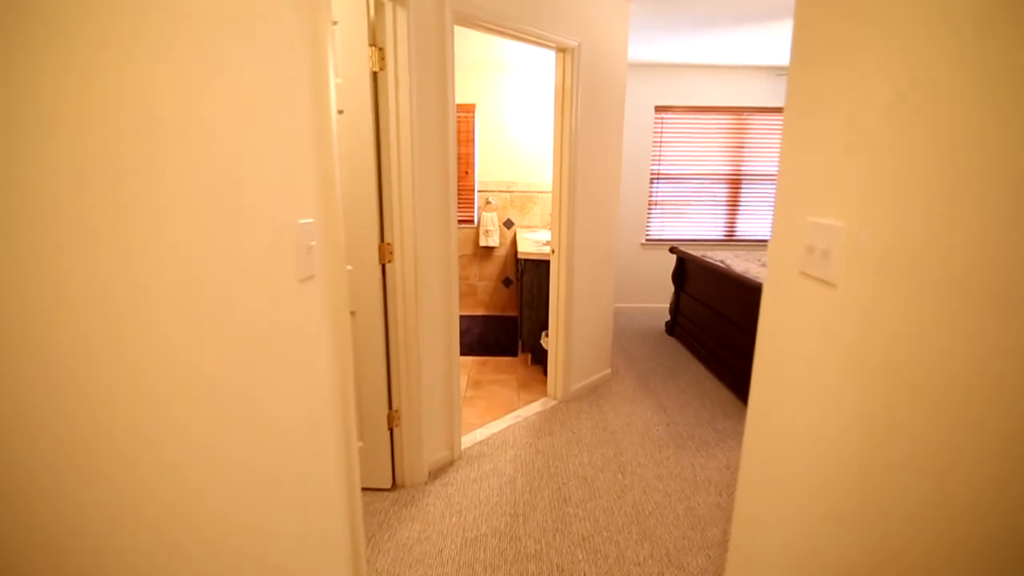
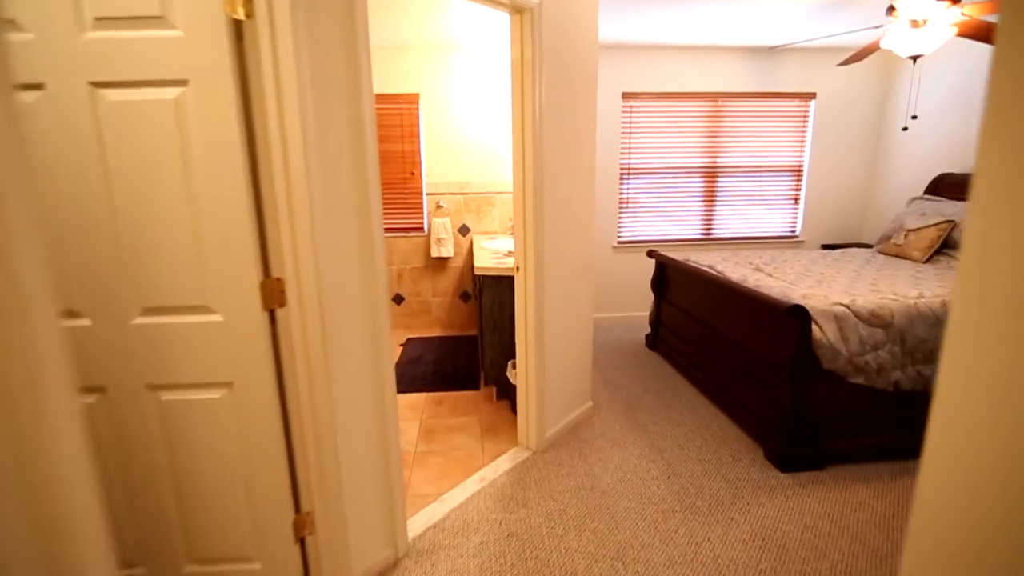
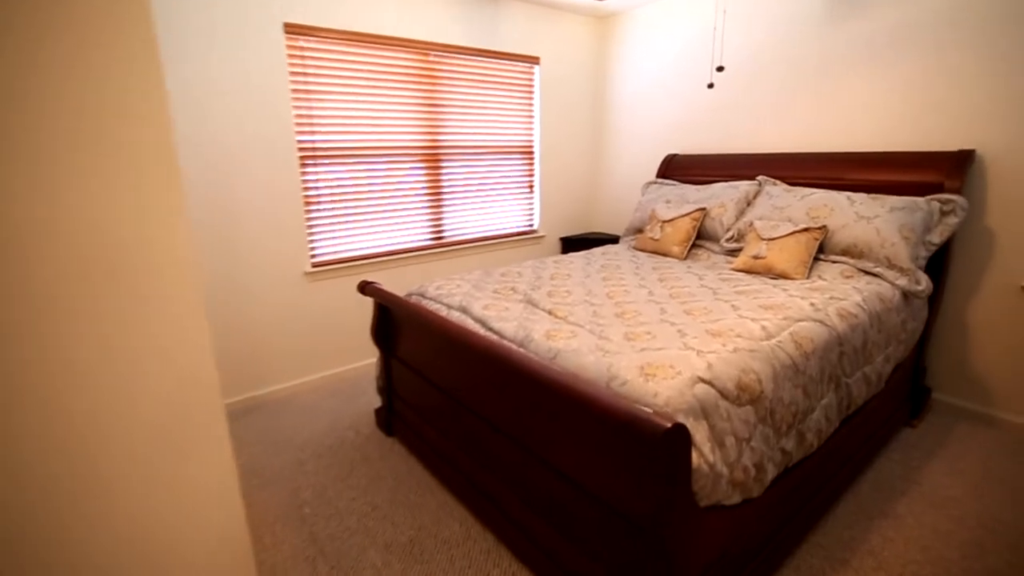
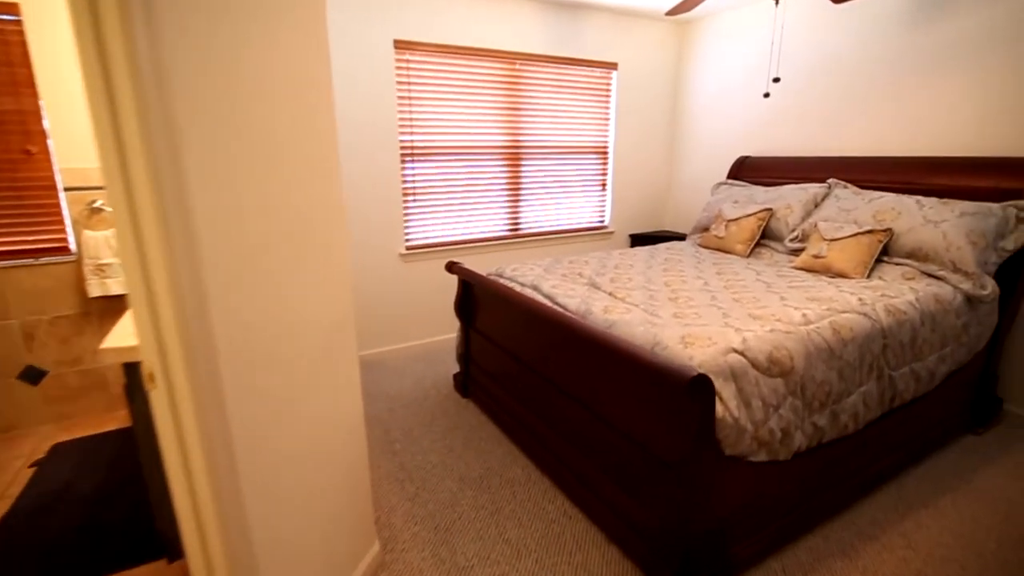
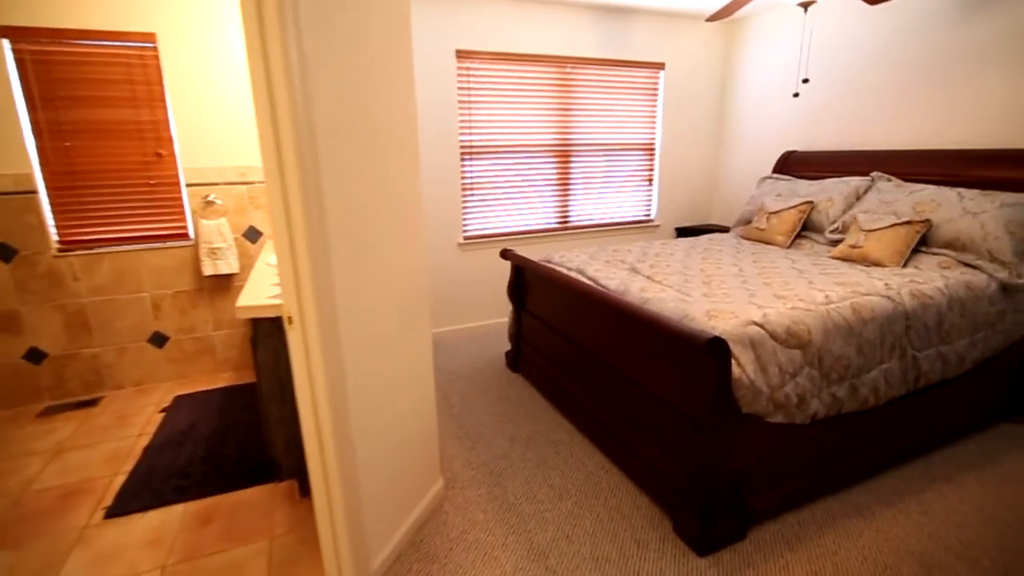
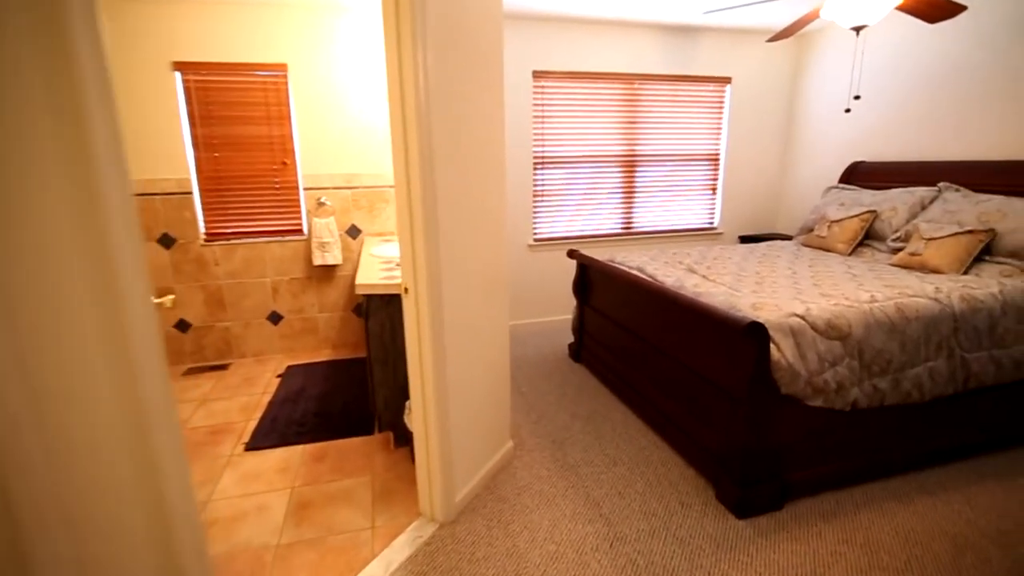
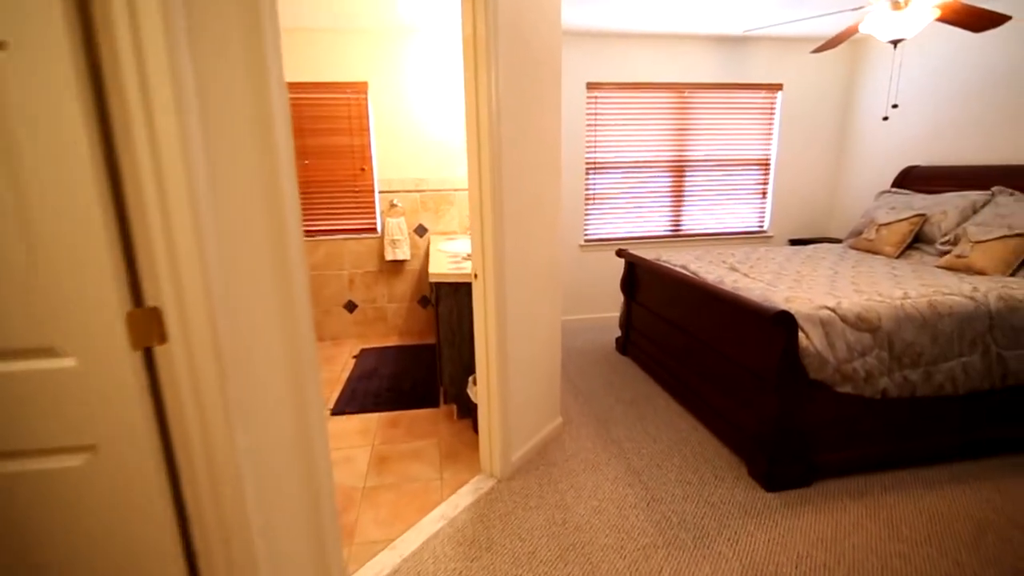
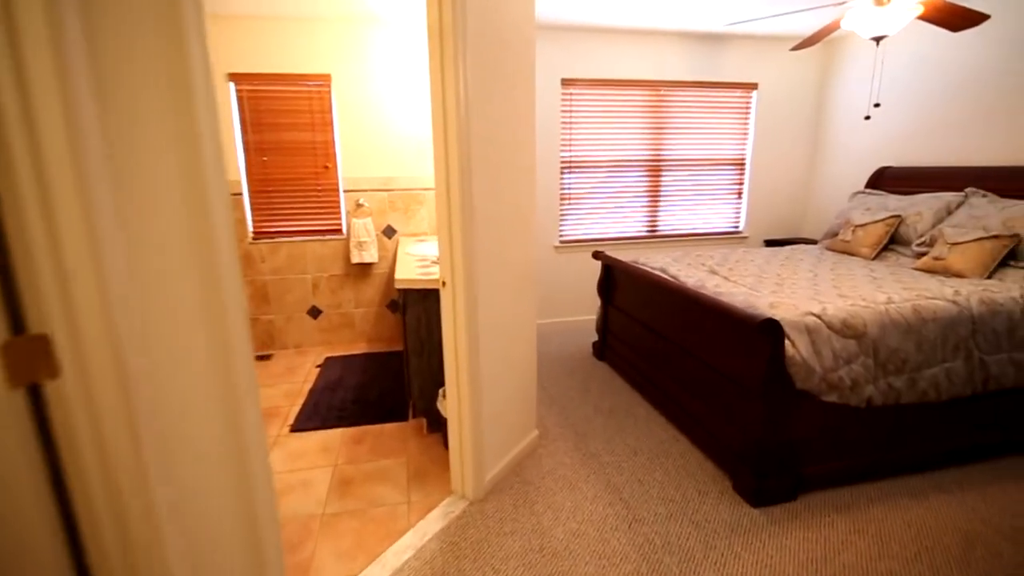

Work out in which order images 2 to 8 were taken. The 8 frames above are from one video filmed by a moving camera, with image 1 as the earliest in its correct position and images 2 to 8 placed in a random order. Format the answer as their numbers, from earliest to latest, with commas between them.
2, 7, 8, 6, 5, 4, 3
